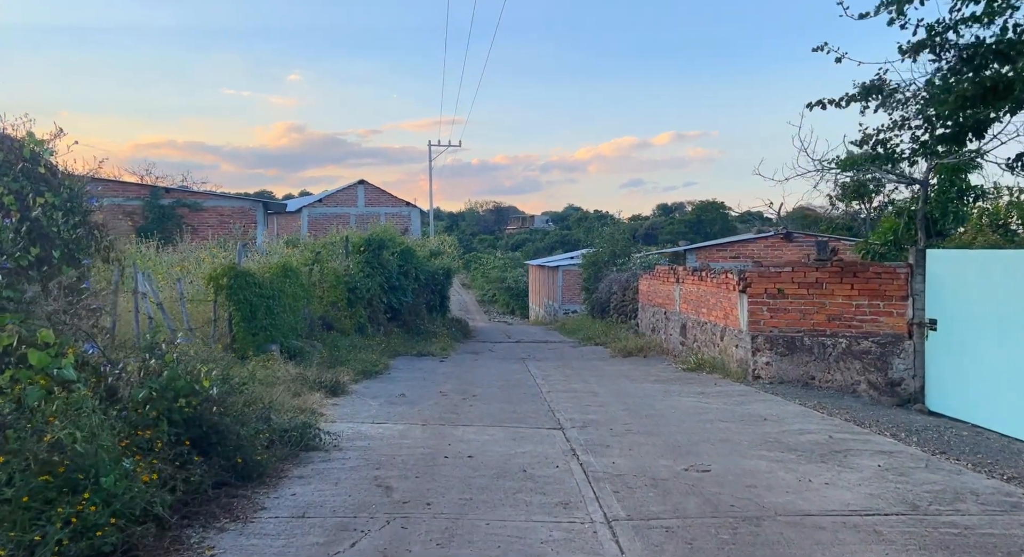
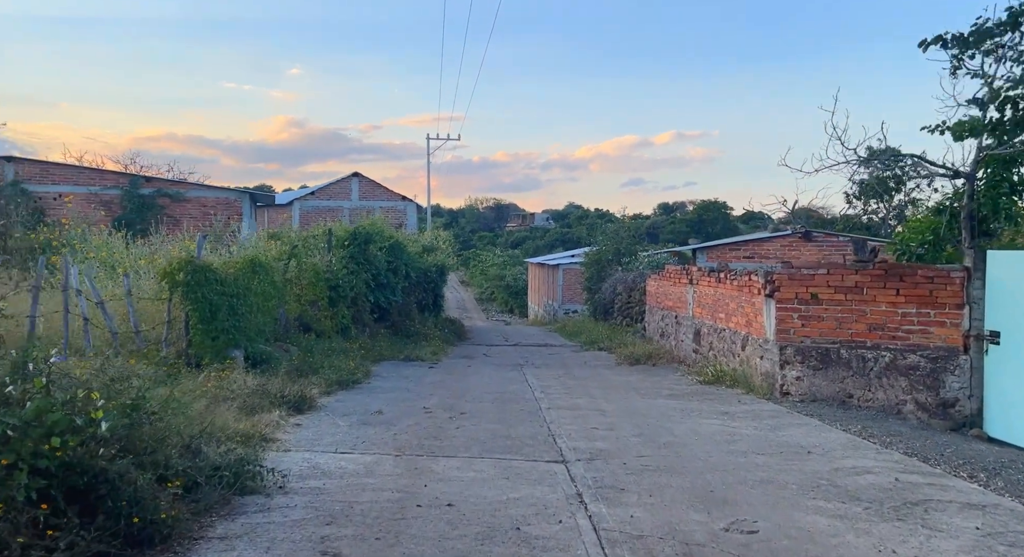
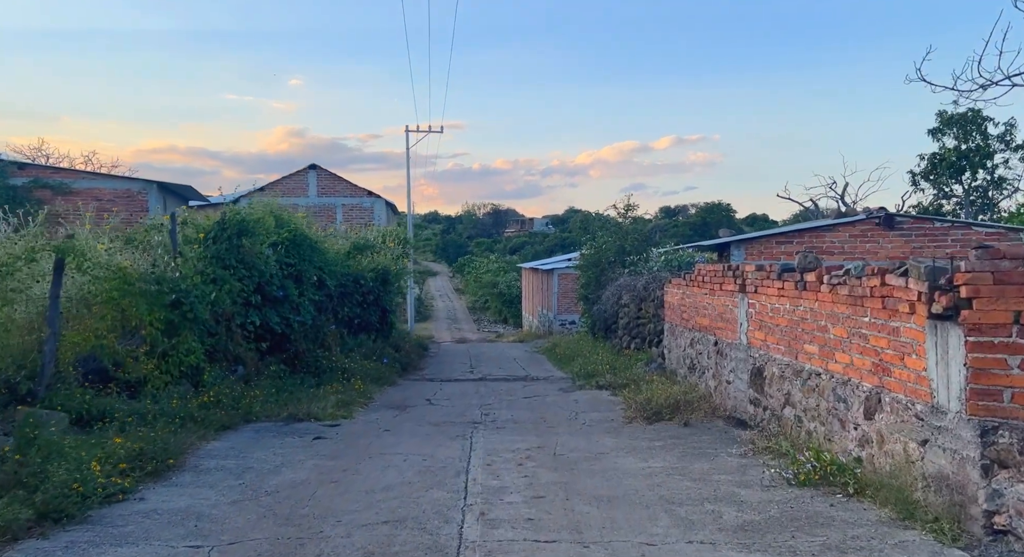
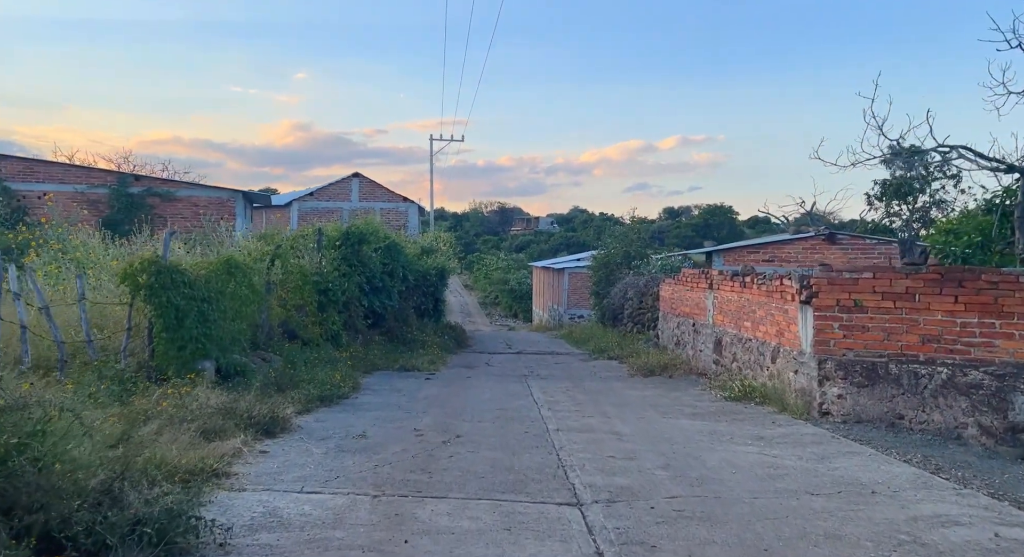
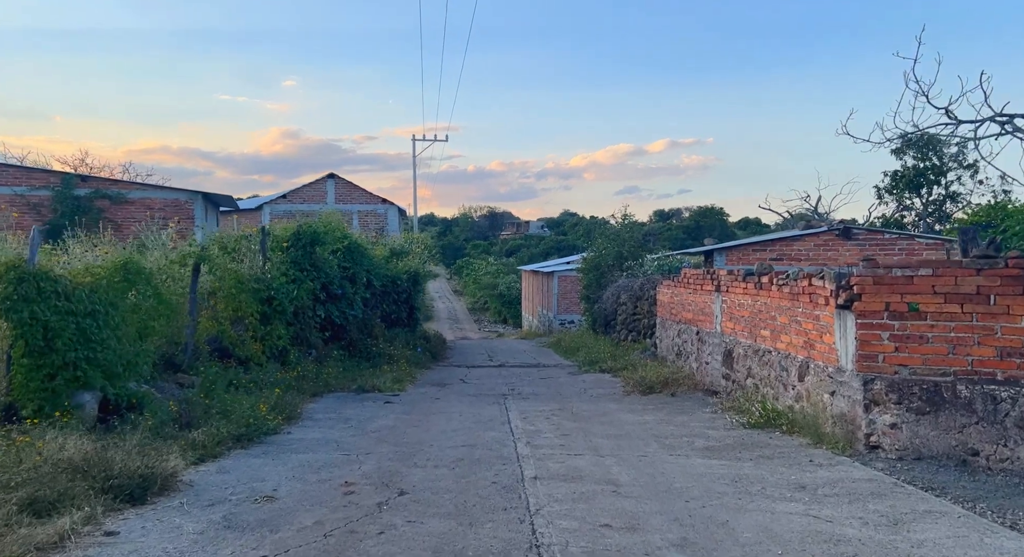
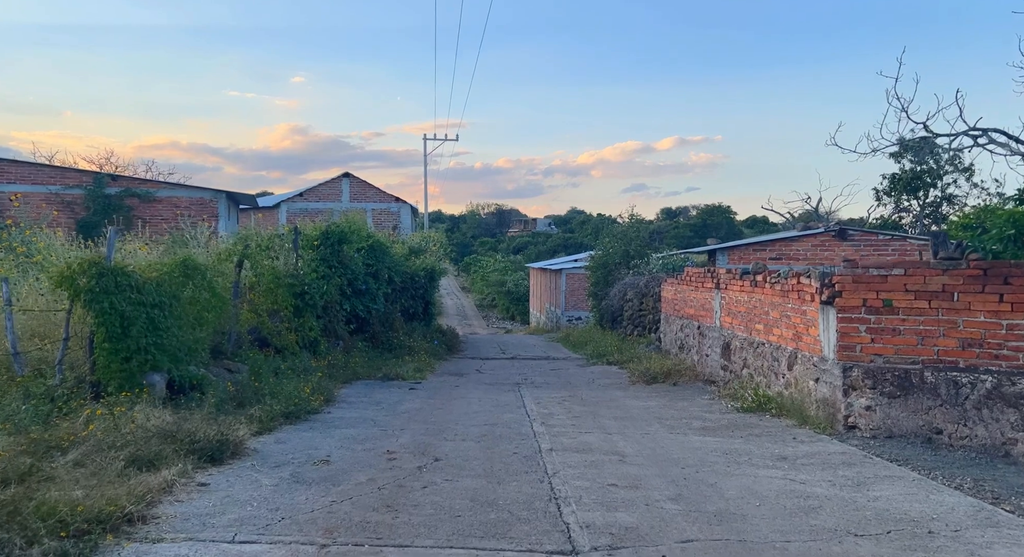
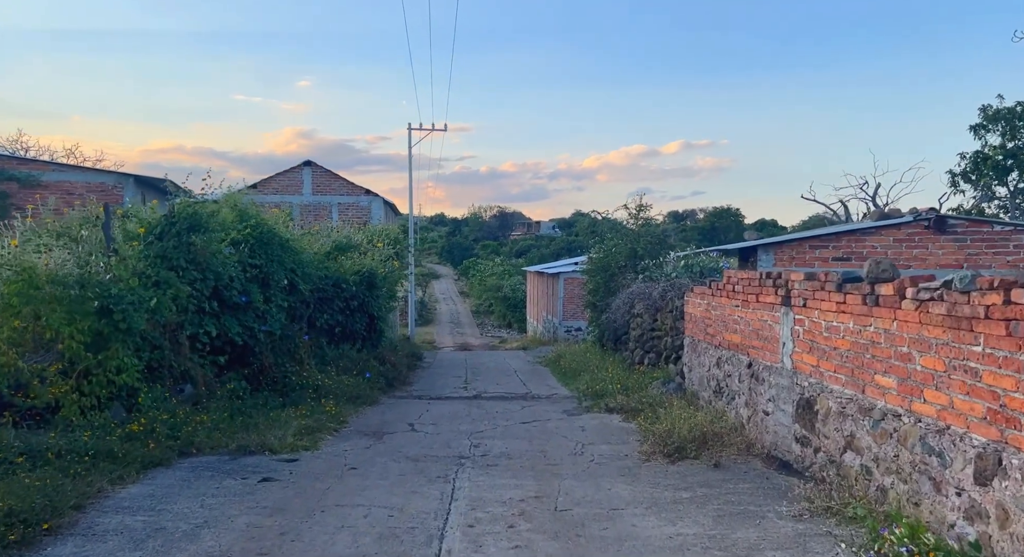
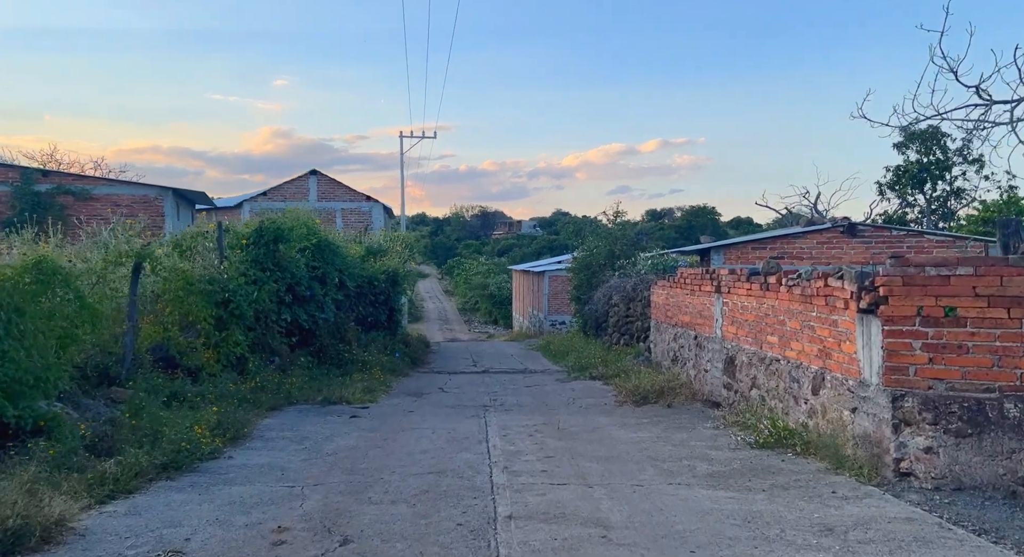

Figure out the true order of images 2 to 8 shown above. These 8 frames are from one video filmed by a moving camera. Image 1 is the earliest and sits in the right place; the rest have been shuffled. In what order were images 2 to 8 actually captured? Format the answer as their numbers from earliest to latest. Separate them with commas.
2, 4, 6, 5, 8, 3, 7
